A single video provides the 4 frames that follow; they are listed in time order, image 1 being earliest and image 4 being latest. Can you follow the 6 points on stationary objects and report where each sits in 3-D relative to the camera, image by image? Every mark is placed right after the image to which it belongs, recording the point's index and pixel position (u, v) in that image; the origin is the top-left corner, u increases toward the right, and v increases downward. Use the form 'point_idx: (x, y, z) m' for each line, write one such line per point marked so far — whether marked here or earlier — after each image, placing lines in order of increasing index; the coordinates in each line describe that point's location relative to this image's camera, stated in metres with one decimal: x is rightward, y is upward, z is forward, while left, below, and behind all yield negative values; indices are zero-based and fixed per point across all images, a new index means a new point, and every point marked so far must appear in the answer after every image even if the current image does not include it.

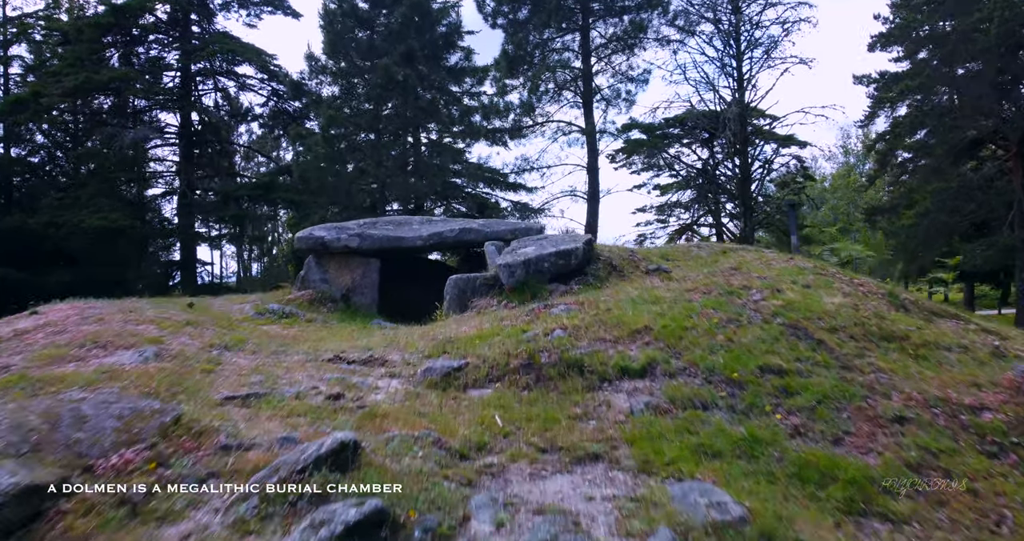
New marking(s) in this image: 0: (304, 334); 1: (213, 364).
0: (-2.9, -0.9, +8.8) m
1: (-2.6, -0.8, +5.4) m
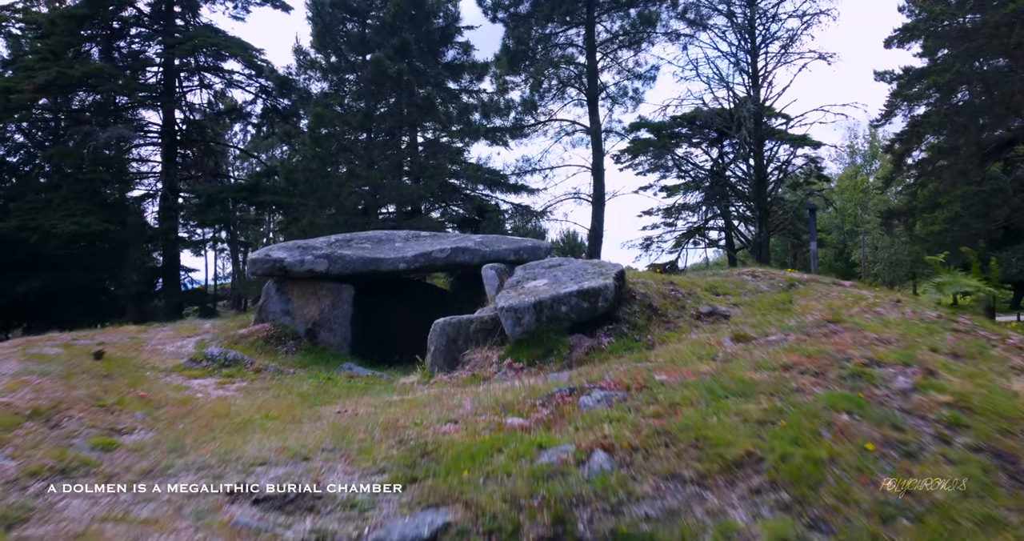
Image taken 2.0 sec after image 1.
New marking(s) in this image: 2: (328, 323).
0: (-2.9, -1.4, +6.5) m
1: (-2.5, -1.3, +3.1) m
2: (-2.9, -0.8, +9.9) m
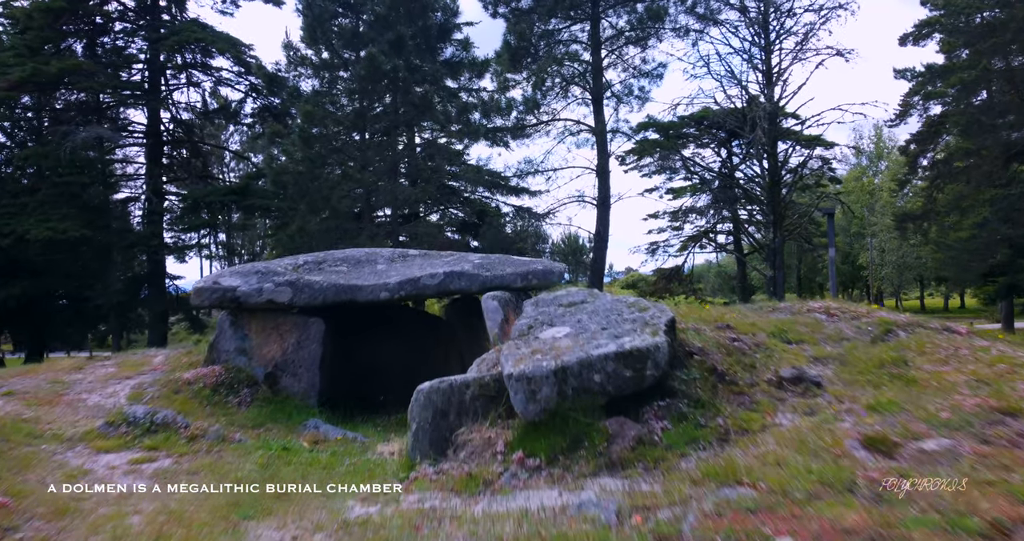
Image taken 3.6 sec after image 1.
0: (-2.8, -1.8, +4.7) m
1: (-2.4, -1.7, +1.3) m
2: (-2.8, -1.2, +8.0) m
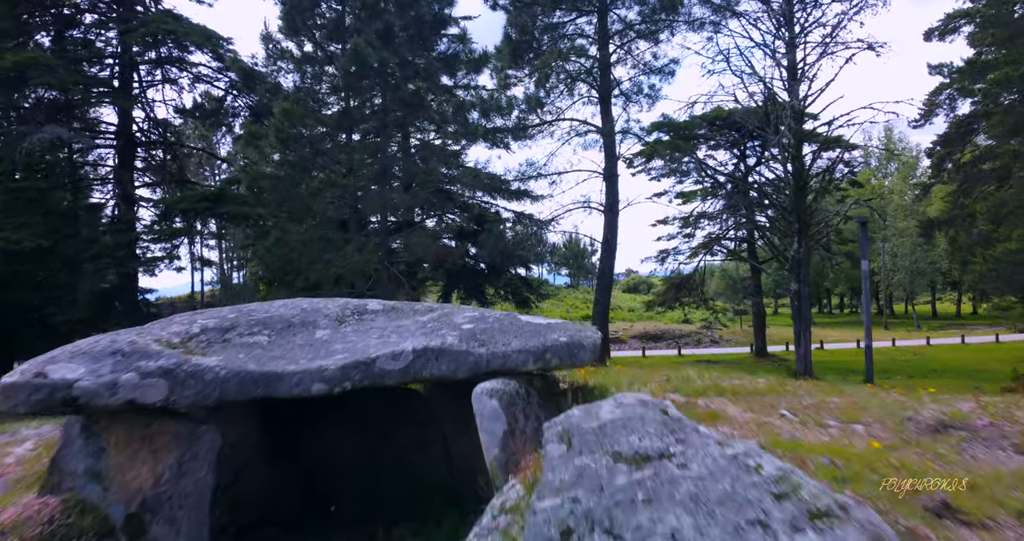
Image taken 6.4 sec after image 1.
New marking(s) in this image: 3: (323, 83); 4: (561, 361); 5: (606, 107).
0: (-2.7, -2.4, +1.6) m
1: (-2.4, -2.3, -1.8) m
2: (-2.8, -1.9, +5.0) m
3: (-5.8, +5.6, +18.2) m
4: (+0.5, -0.8, +5.5) m
5: (+3.2, +5.2, +19.7) m
